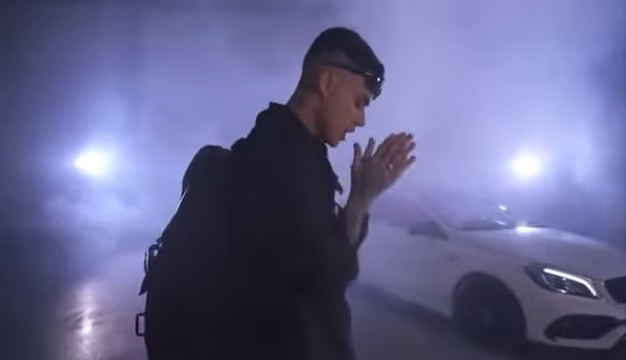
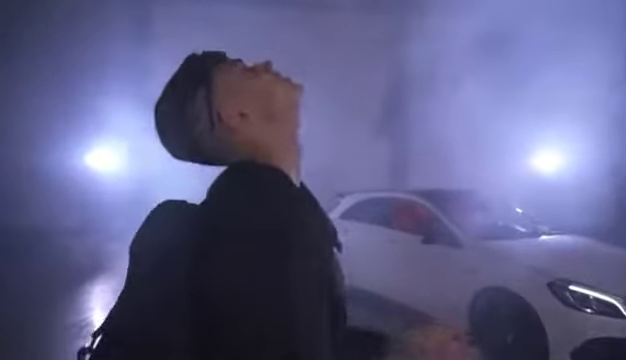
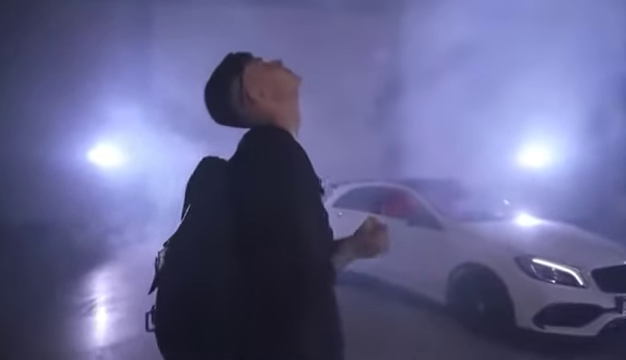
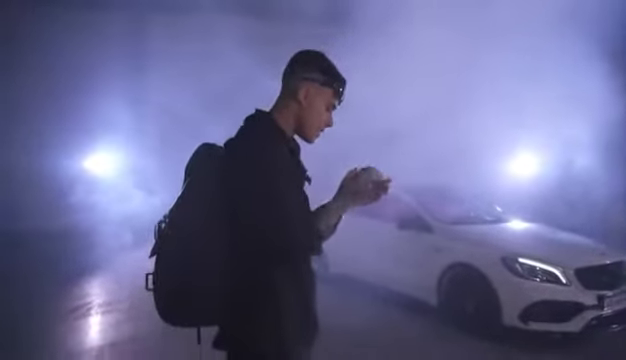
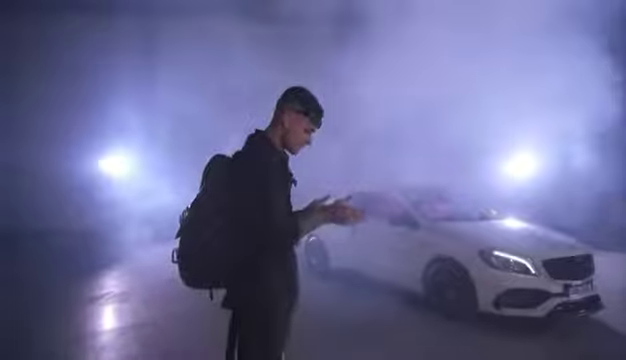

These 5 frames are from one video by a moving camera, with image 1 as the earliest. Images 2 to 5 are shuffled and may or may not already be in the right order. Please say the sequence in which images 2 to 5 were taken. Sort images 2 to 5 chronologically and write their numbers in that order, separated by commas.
4, 5, 3, 2
